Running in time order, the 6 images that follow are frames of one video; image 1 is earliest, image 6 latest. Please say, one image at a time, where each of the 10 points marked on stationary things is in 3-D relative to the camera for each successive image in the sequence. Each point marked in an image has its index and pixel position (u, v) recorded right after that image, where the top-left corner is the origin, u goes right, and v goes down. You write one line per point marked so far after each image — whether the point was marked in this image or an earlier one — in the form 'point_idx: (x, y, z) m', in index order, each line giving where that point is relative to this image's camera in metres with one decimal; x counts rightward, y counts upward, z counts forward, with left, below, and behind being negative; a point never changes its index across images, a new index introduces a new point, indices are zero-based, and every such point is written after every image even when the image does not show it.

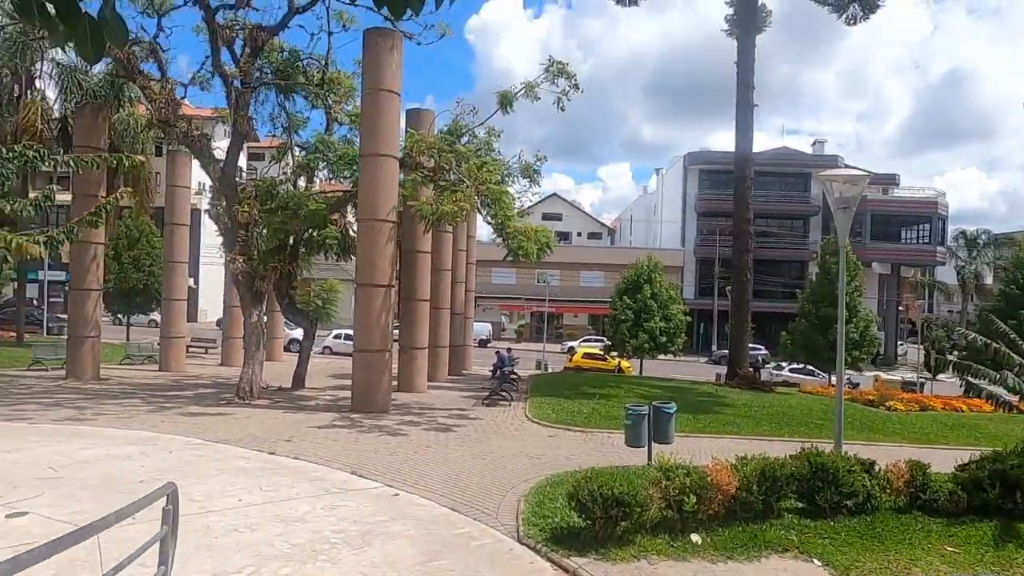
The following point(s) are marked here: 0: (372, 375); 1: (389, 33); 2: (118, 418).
0: (-3.9, -2.4, +18.4) m
1: (-3.3, +7.0, +18.0) m
2: (-9.1, -3.0, +15.2) m
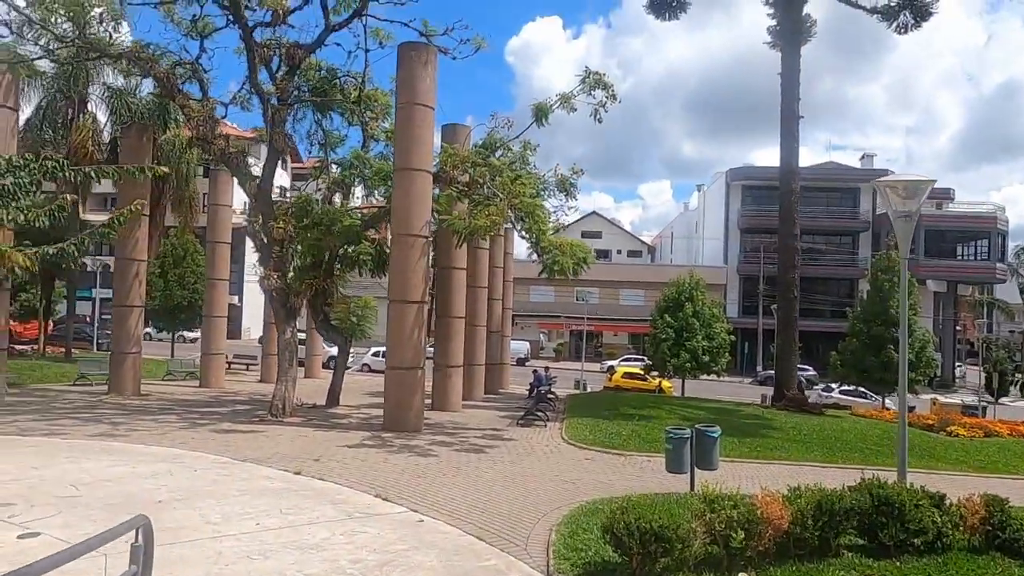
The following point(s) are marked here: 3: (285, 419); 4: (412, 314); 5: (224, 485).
0: (-2.9, -2.9, +18.0) m
1: (-2.4, +6.5, +17.9) m
2: (-8.3, -3.4, +15.2) m
3: (-6.6, -3.8, +19.2) m
4: (-2.7, -0.7, +18.1) m
5: (-4.6, -3.1, +10.5) m
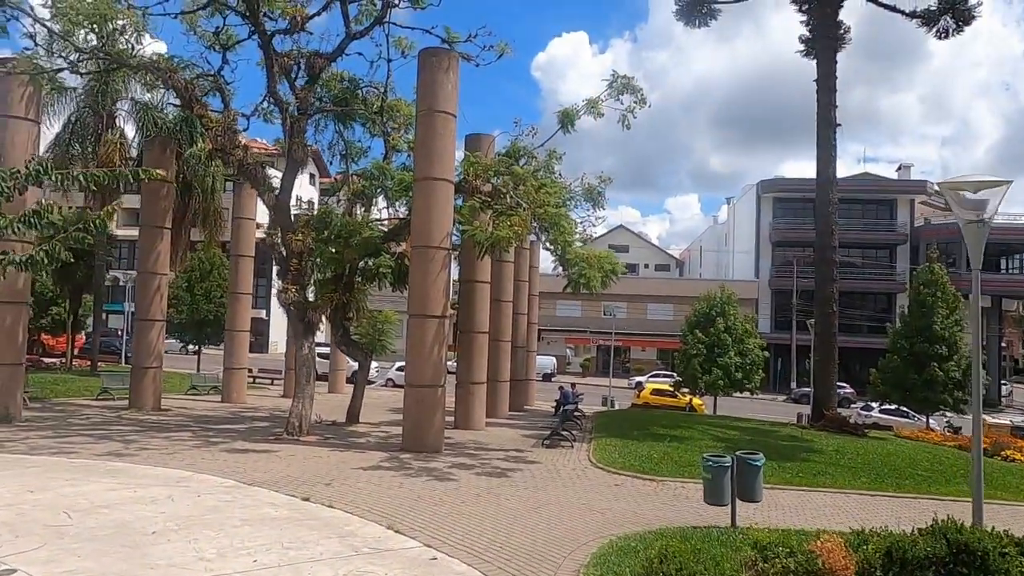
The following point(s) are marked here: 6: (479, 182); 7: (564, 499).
0: (-2.3, -3.2, +17.3) m
1: (-1.7, +6.1, +17.3) m
2: (-7.8, -3.7, +14.6) m
3: (-5.9, -4.2, +18.6) m
4: (-2.1, -1.1, +17.3) m
5: (-4.2, -3.3, +9.8) m
6: (-0.9, +2.9, +18.0) m
7: (+1.0, -4.0, +12.5) m
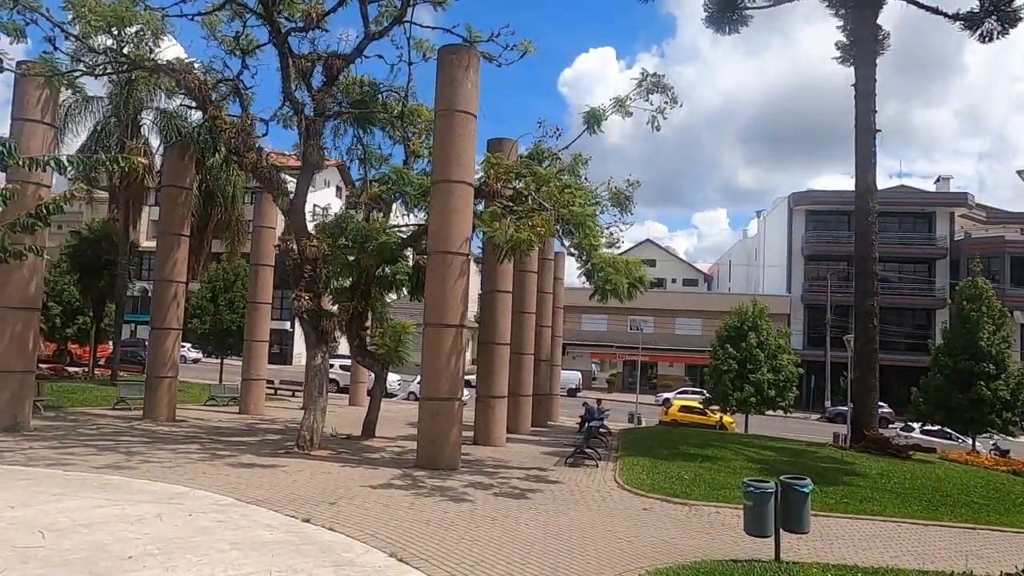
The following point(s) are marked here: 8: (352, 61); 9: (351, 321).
0: (-1.8, -3.4, +16.3) m
1: (-1.2, +6.0, +16.6) m
2: (-7.3, -3.8, +13.9) m
3: (-5.4, -4.4, +17.8) m
4: (-1.5, -1.3, +16.5) m
5: (-4.0, -3.3, +9.0) m
6: (-0.3, +2.7, +17.2) m
7: (+1.3, -4.1, +11.5) m
8: (-4.7, +6.7, +19.6) m
9: (-4.9, -1.0, +19.9) m
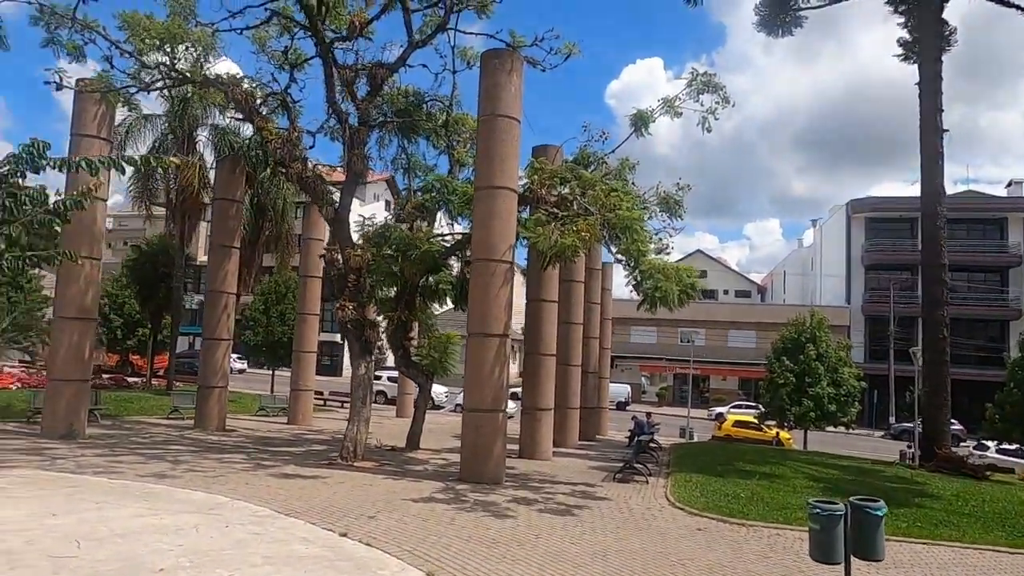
0: (-0.7, -3.6, +15.9) m
1: (-0.1, +5.7, +16.3) m
2: (-6.4, -3.9, +13.8) m
3: (-4.1, -4.7, +17.6) m
4: (-0.4, -1.5, +16.0) m
5: (-3.4, -3.4, +8.7) m
6: (+0.8, +2.4, +16.8) m
7: (+2.1, -4.2, +10.8) m
8: (-3.4, +6.4, +19.6) m
9: (-3.5, -1.3, +19.7) m
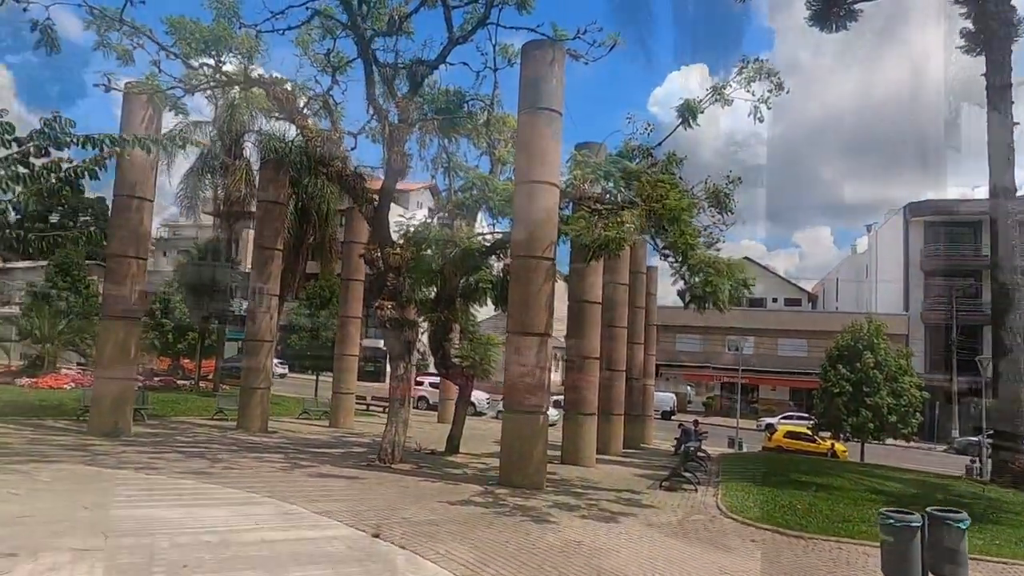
0: (+0.3, -3.6, +15.4) m
1: (+0.9, +5.8, +15.8) m
2: (-5.6, -3.9, +13.7) m
3: (-3.1, -4.6, +17.2) m
4: (+0.5, -1.4, +15.5) m
5: (-2.9, -3.3, +8.3) m
6: (+1.8, +2.5, +16.2) m
7: (+2.7, -4.1, +10.1) m
8: (-2.2, +6.4, +19.3) m
9: (-2.3, -1.3, +19.4) m
